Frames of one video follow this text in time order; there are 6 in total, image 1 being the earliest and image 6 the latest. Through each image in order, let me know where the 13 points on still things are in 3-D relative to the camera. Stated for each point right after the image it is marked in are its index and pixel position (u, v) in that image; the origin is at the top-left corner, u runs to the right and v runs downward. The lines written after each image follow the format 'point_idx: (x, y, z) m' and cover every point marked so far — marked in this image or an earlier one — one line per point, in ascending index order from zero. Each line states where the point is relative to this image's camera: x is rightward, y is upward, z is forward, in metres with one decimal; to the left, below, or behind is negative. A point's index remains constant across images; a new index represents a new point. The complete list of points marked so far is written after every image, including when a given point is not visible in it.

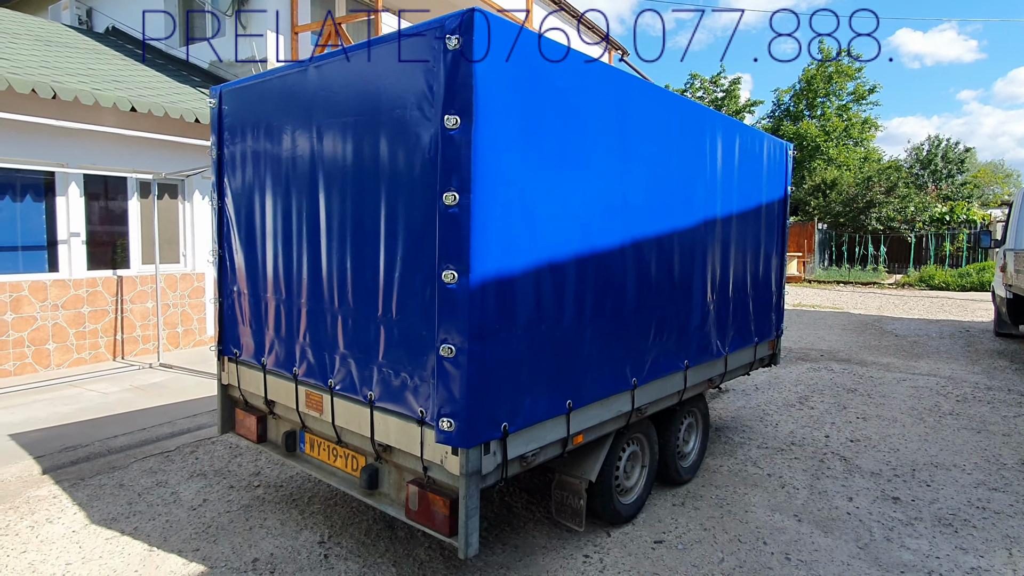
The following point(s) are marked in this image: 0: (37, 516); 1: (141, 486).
0: (-3.1, -1.5, +3.9) m
1: (-2.7, -1.5, +4.4) m
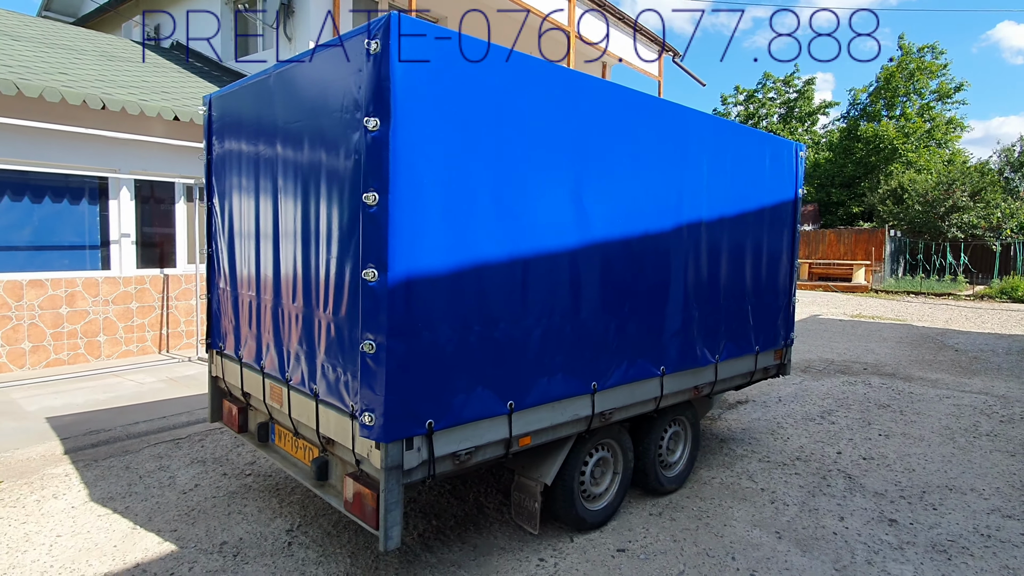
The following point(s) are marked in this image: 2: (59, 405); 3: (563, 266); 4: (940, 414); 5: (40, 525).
0: (-3.3, -1.4, +4.2) m
1: (-2.9, -1.4, +4.7) m
2: (-4.8, -1.2, +6.2) m
3: (+0.3, +0.1, +3.3) m
4: (+4.8, -1.4, +6.7) m
5: (-3.0, -1.5, +3.7) m
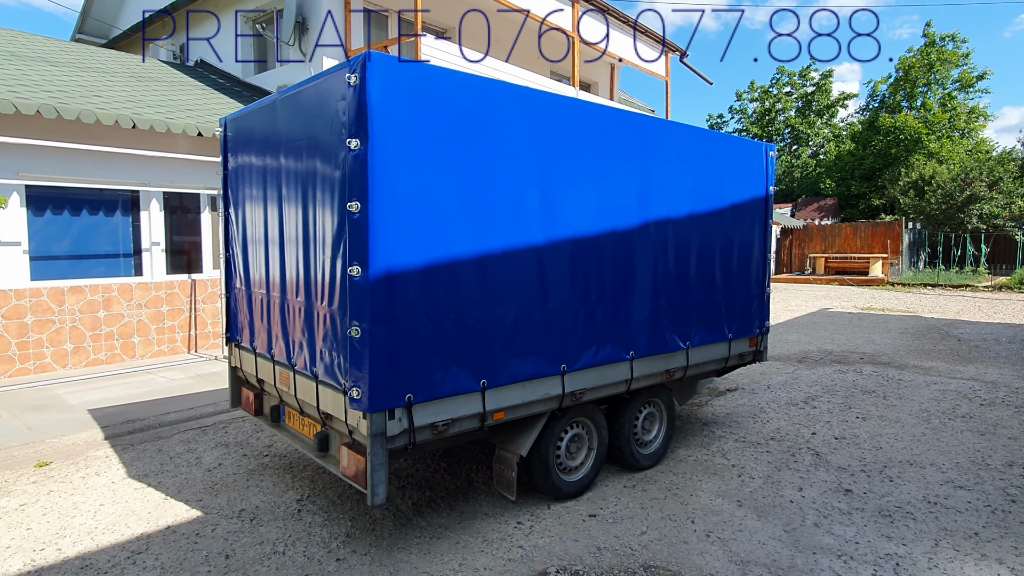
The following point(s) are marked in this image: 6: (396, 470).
0: (-3.4, -1.5, +4.8) m
1: (-3.0, -1.4, +5.2) m
2: (-4.8, -1.3, +6.9) m
3: (+0.1, +0.2, +3.7) m
4: (+4.8, -1.3, +6.9) m
5: (-3.1, -1.5, +4.3) m
6: (-0.9, -1.5, +4.8) m
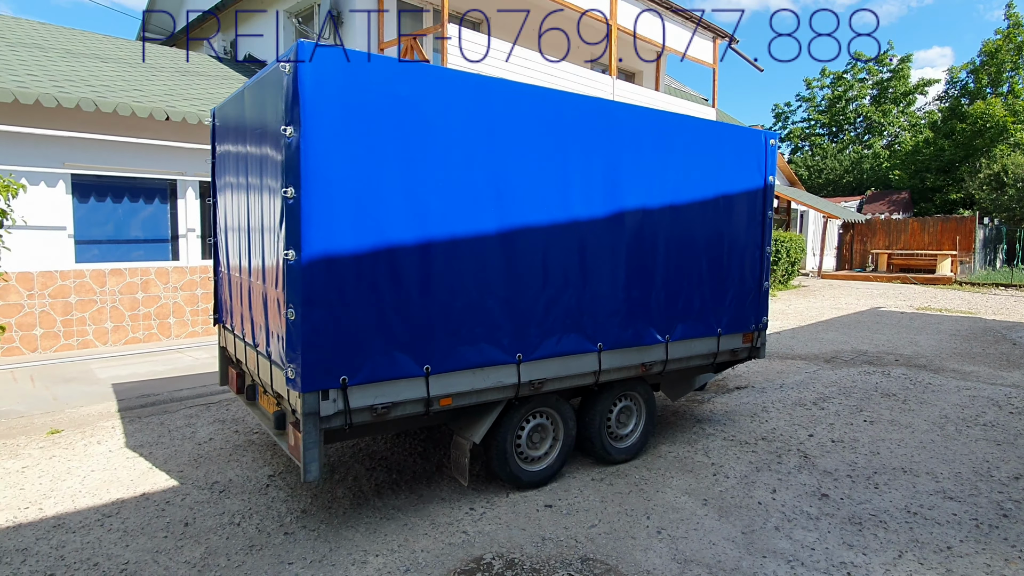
0: (-3.6, -1.3, +5.2) m
1: (-3.2, -1.3, +5.5) m
2: (-4.8, -1.1, +7.4) m
3: (-0.2, +0.2, +3.7) m
4: (+4.7, -1.3, +6.5) m
5: (-3.4, -1.4, +4.6) m
6: (-1.1, -1.3, +4.9) m
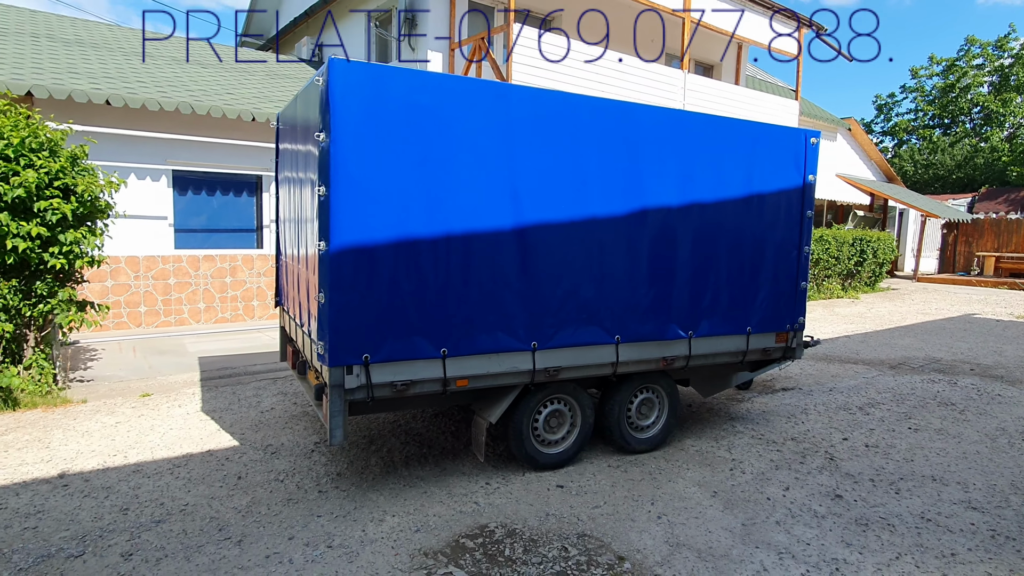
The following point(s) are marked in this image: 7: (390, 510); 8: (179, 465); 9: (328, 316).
0: (-3.4, -1.1, +5.9) m
1: (-2.8, -1.1, +6.2) m
2: (-4.2, -0.9, +8.3) m
3: (-0.1, +0.3, +4.0) m
4: (+5.1, -1.3, +6.1) m
5: (-3.2, -1.2, +5.4) m
6: (-0.9, -1.3, +5.3) m
7: (-0.8, -1.5, +3.9) m
8: (-2.5, -1.3, +4.5) m
9: (-1.1, -0.2, +3.6) m
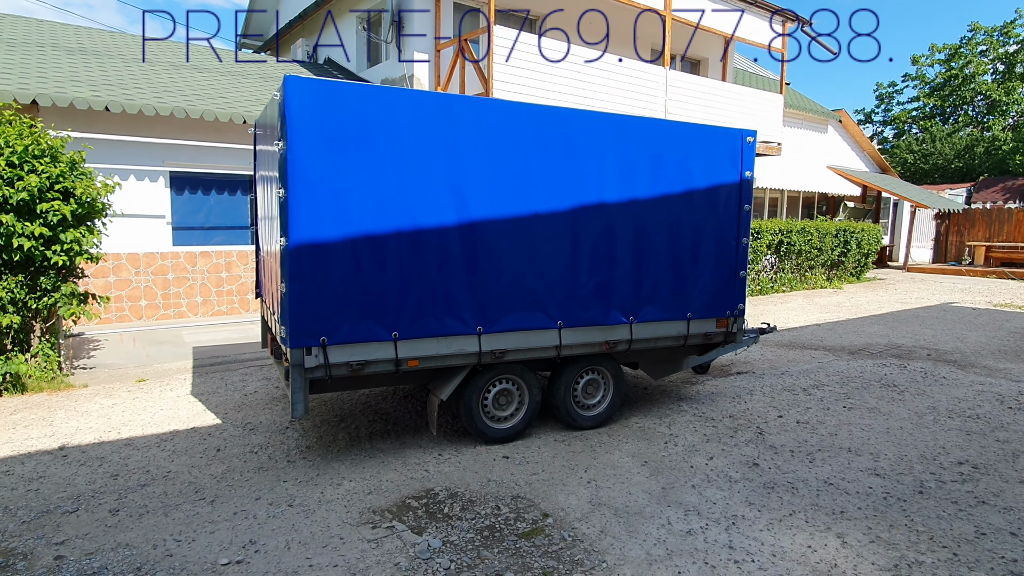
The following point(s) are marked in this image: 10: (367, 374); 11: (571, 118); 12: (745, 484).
0: (-3.7, -1.1, +6.4) m
1: (-3.2, -1.0, +6.7) m
2: (-4.5, -0.8, +8.8) m
3: (-0.5, +0.4, +4.5) m
4: (+4.7, -1.2, +6.5) m
5: (-3.5, -1.1, +5.9) m
6: (-1.3, -1.2, +5.8) m
7: (-1.2, -1.4, +4.4) m
8: (-2.9, -1.3, +5.0) m
9: (-1.5, -0.1, +4.1) m
10: (-1.1, -0.6, +4.4) m
11: (+0.5, +1.4, +4.9) m
12: (+1.7, -1.4, +4.3) m
